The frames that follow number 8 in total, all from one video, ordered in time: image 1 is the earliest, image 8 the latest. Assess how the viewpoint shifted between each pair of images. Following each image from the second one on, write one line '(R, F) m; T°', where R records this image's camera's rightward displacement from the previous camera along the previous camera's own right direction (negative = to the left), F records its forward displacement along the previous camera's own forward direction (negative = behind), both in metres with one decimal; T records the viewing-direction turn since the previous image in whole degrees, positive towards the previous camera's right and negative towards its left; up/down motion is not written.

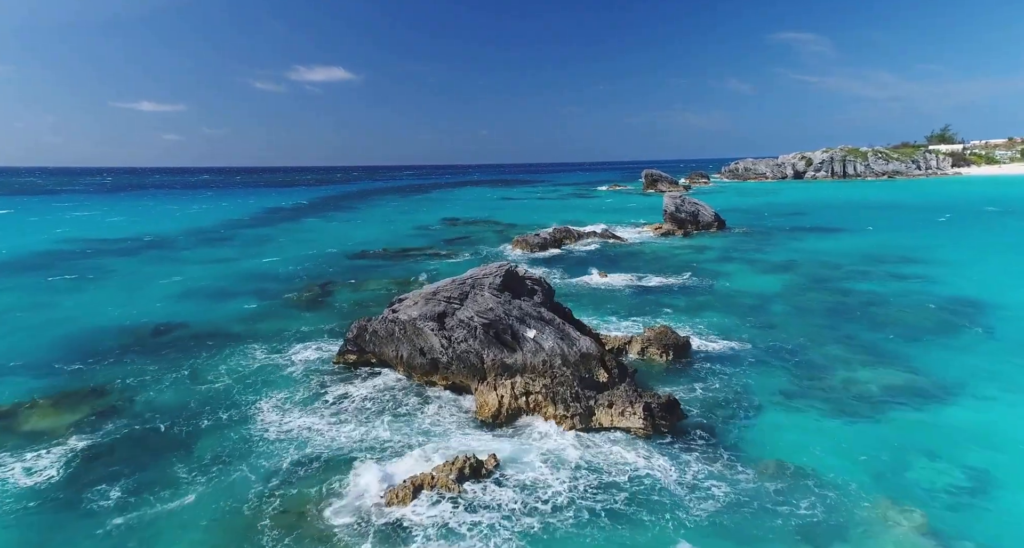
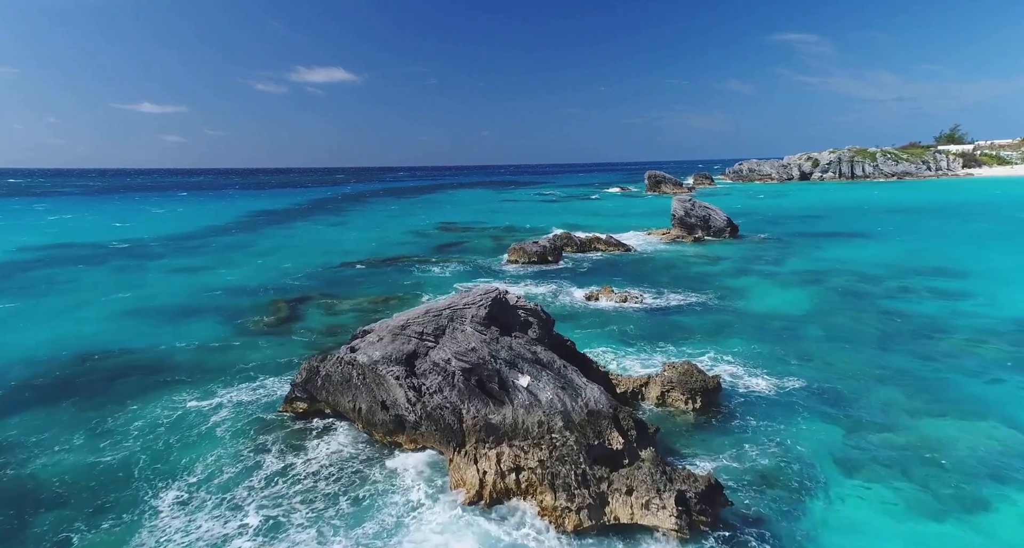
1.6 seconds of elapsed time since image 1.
(+0.3, +3.6) m; 0°
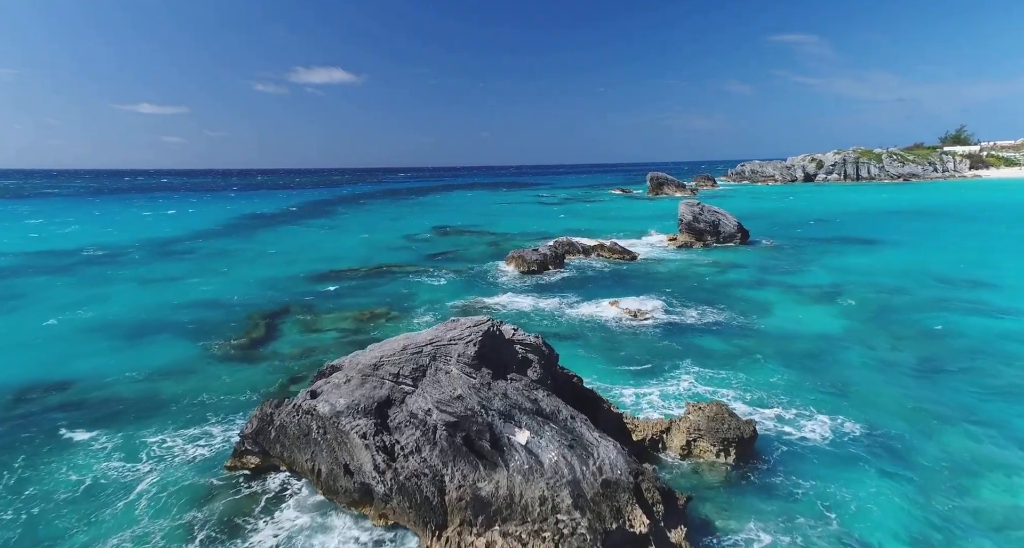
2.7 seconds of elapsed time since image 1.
(+0.1, +2.6) m; 0°
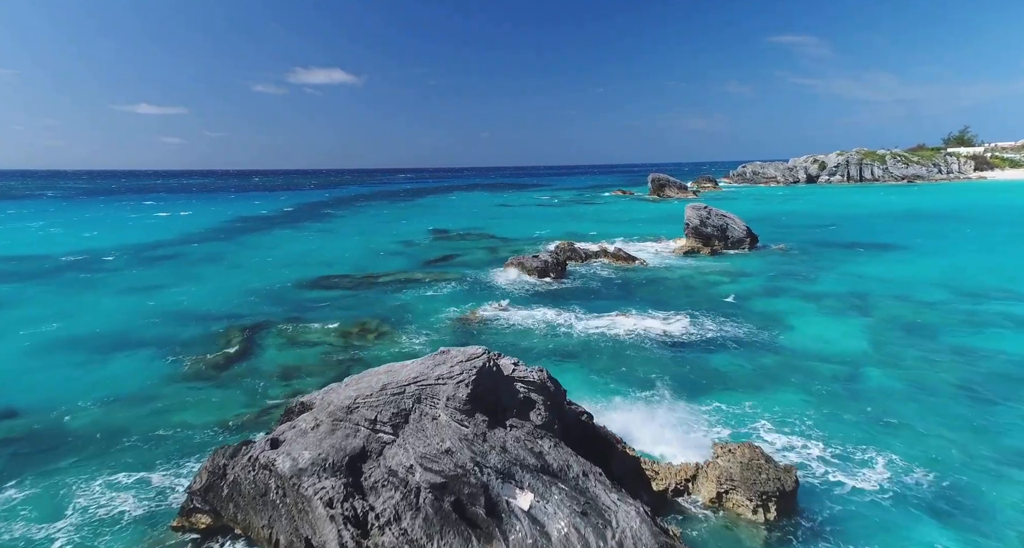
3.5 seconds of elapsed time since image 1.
(0.0, +1.9) m; 0°
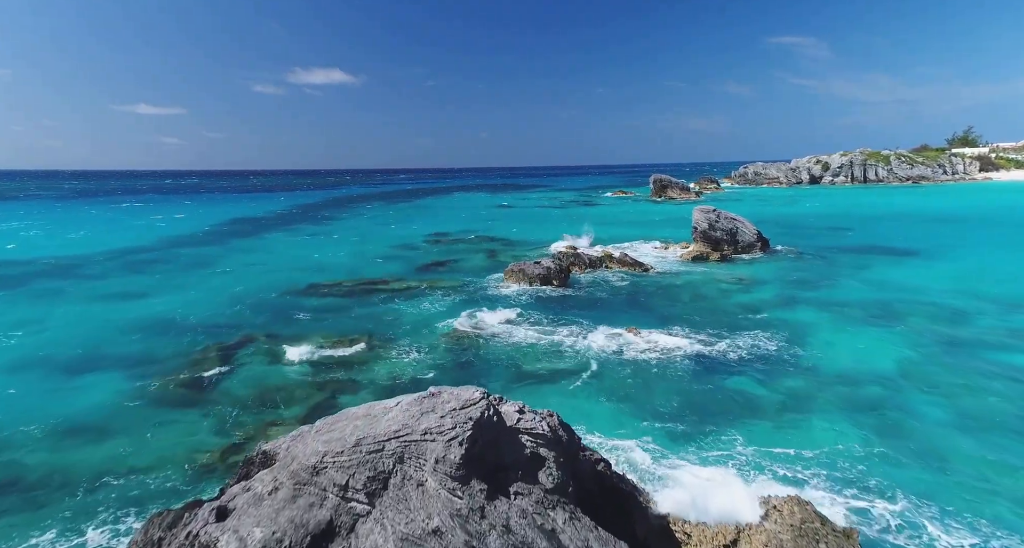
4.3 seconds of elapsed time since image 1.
(-0.1, +1.9) m; 0°
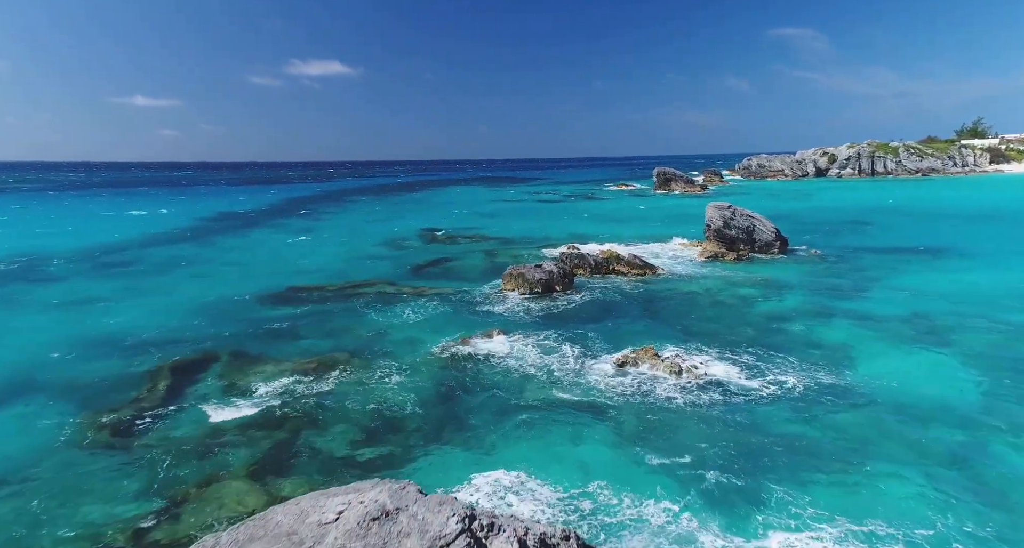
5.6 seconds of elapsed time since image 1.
(0.0, +3.2) m; 0°
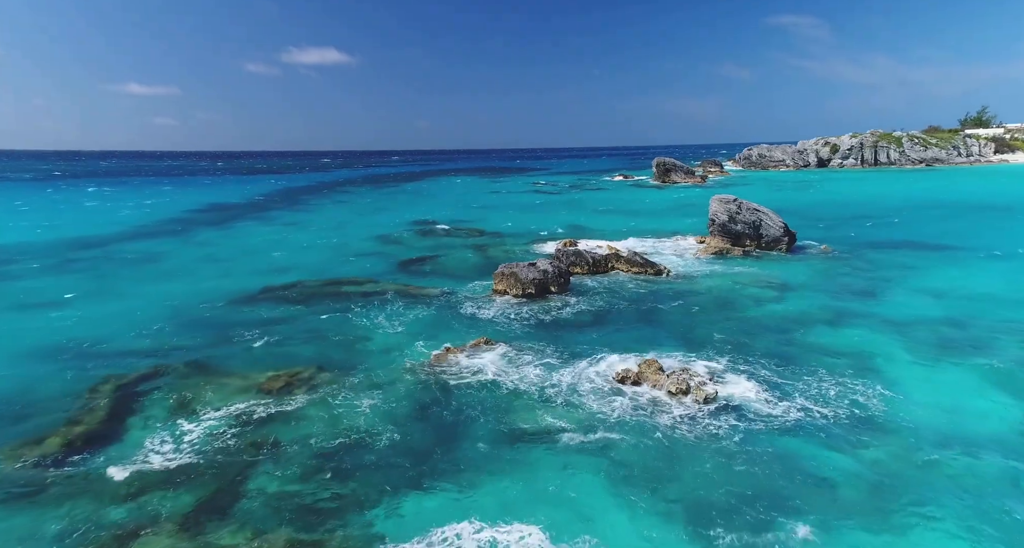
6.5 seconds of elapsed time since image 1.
(+0.3, +2.1) m; 0°
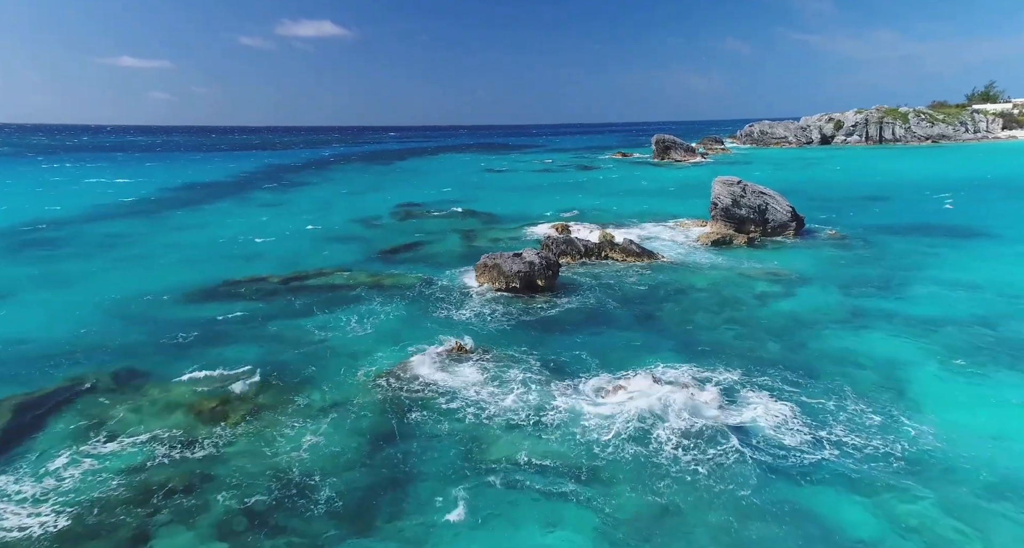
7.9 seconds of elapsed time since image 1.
(+0.7, +2.6) m; 0°
